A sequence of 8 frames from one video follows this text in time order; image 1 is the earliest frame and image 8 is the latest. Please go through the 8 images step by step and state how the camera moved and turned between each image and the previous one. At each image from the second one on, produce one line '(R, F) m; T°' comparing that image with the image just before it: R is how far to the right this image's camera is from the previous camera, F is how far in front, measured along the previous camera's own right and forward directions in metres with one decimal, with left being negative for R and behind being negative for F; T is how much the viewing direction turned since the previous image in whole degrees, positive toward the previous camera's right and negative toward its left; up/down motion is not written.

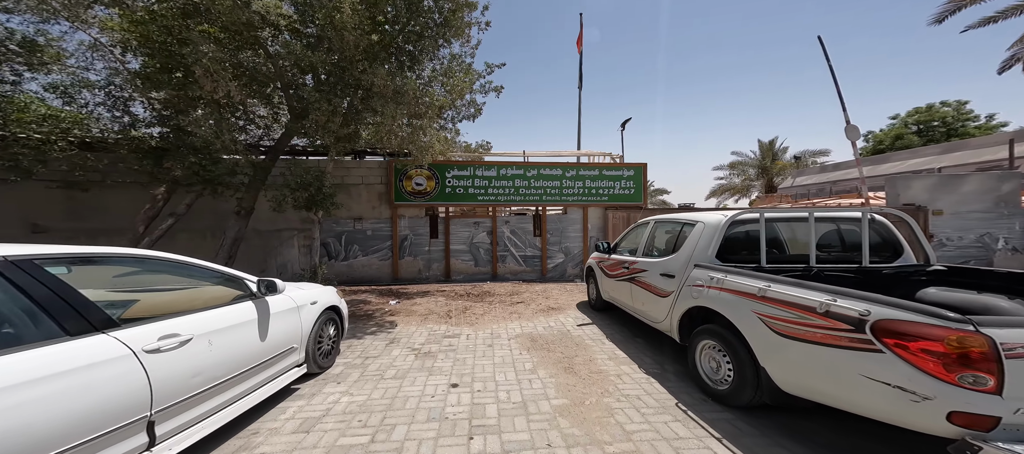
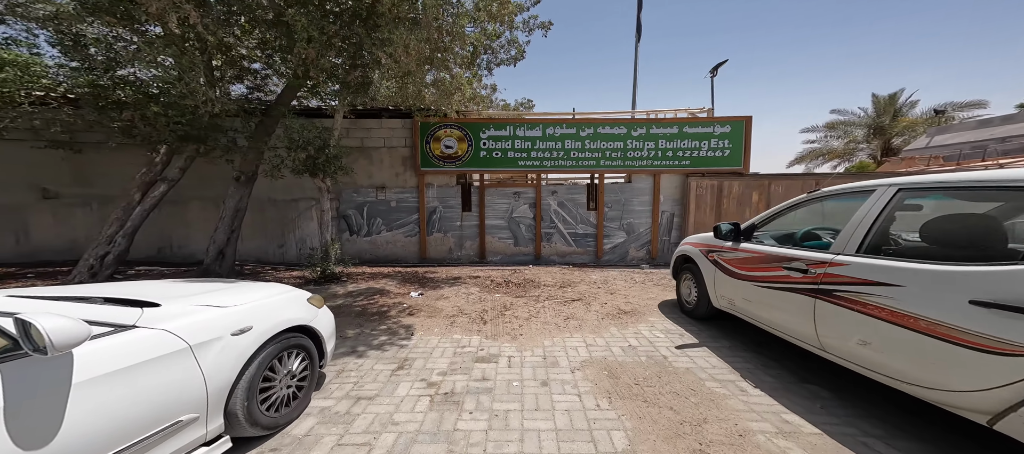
(-0.3, +1.8) m; -6°
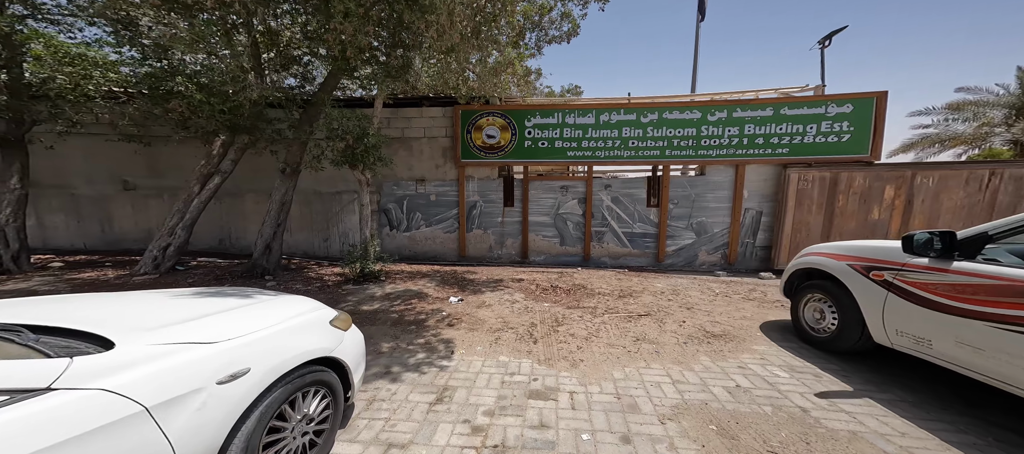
(-0.2, +0.7) m; -6°
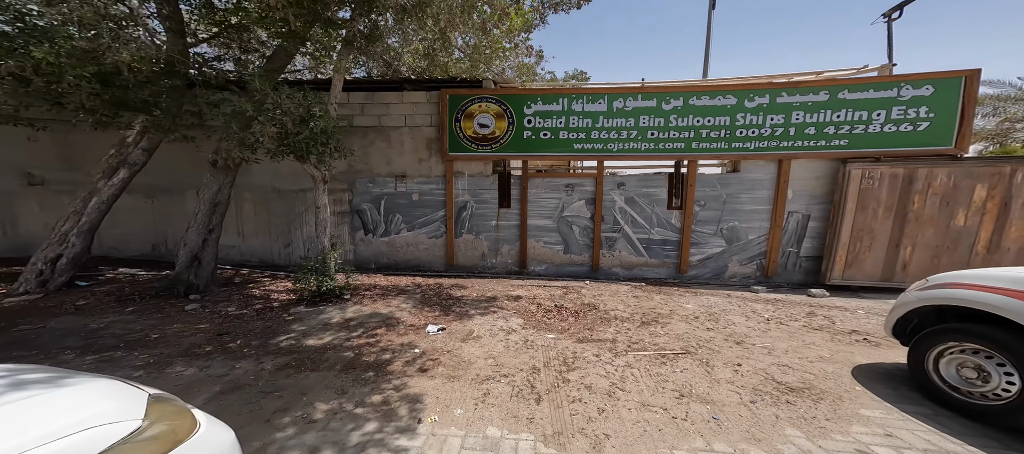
(0.0, +1.1) m; 0°
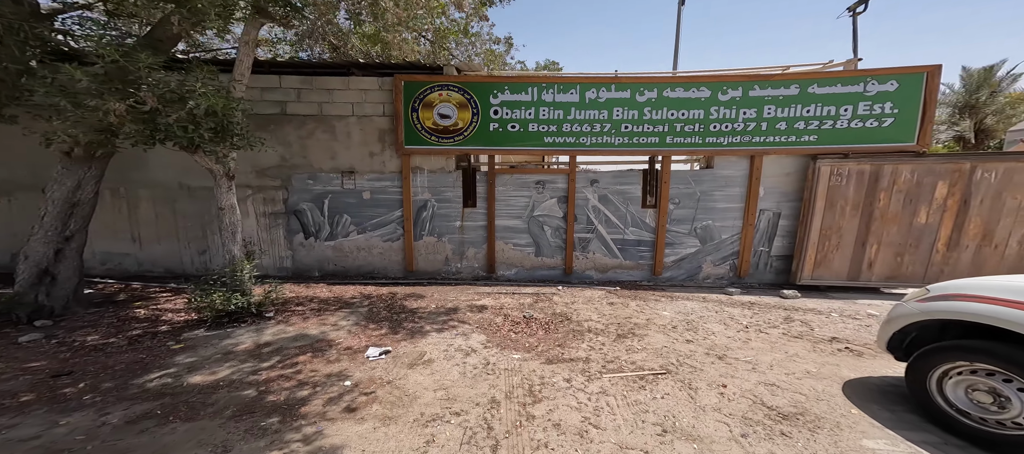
(+0.2, +0.5) m; +4°
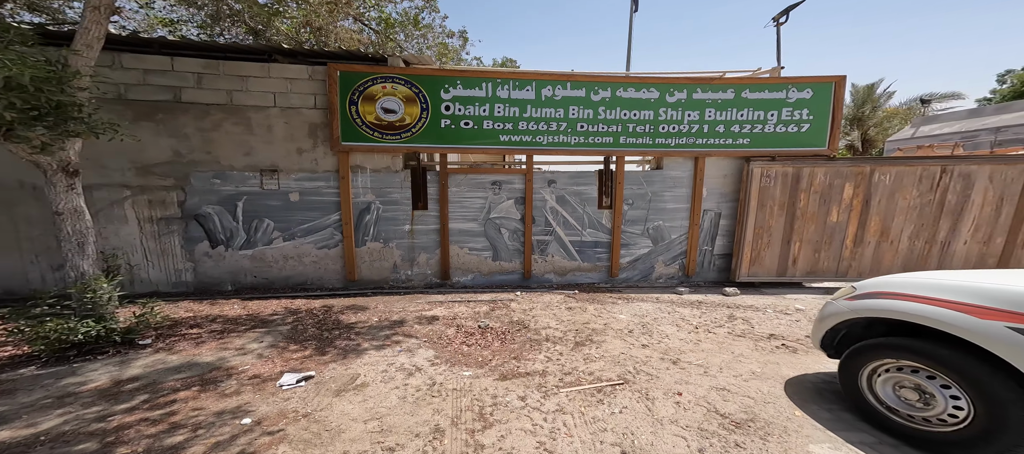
(+0.1, +0.2) m; +7°
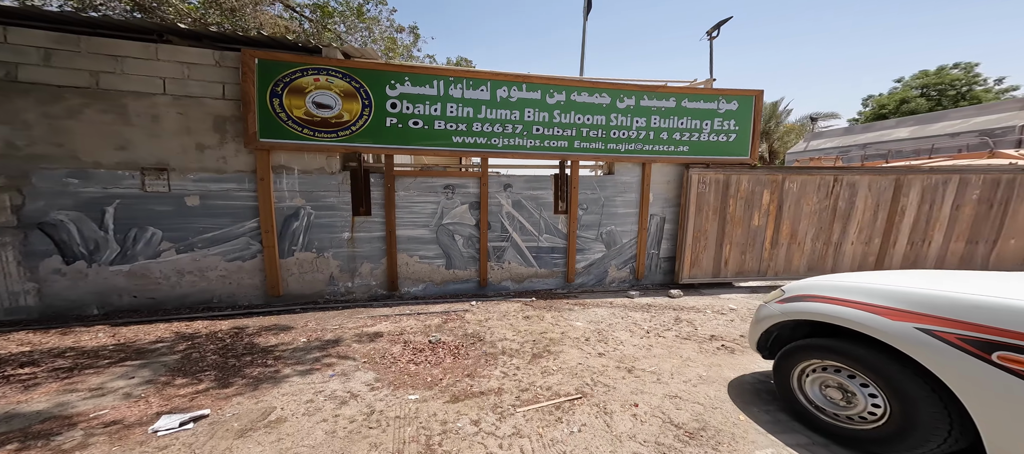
(+0.1, +0.2) m; +7°
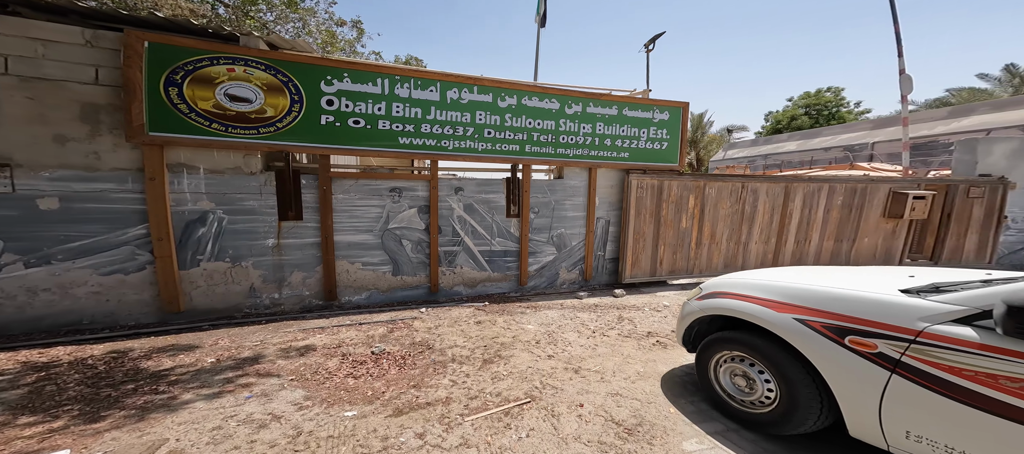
(+0.2, +0.1) m; +6°
